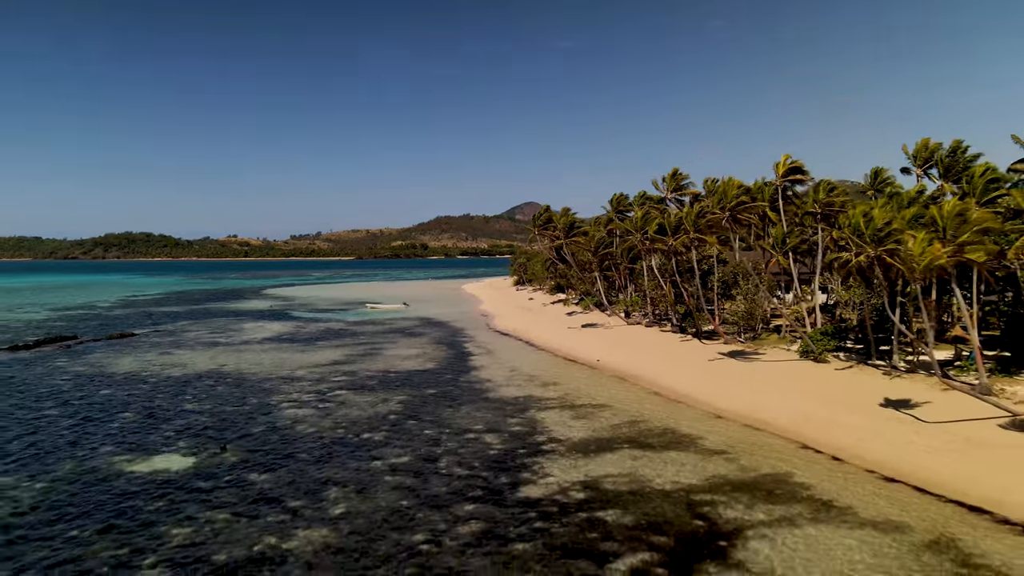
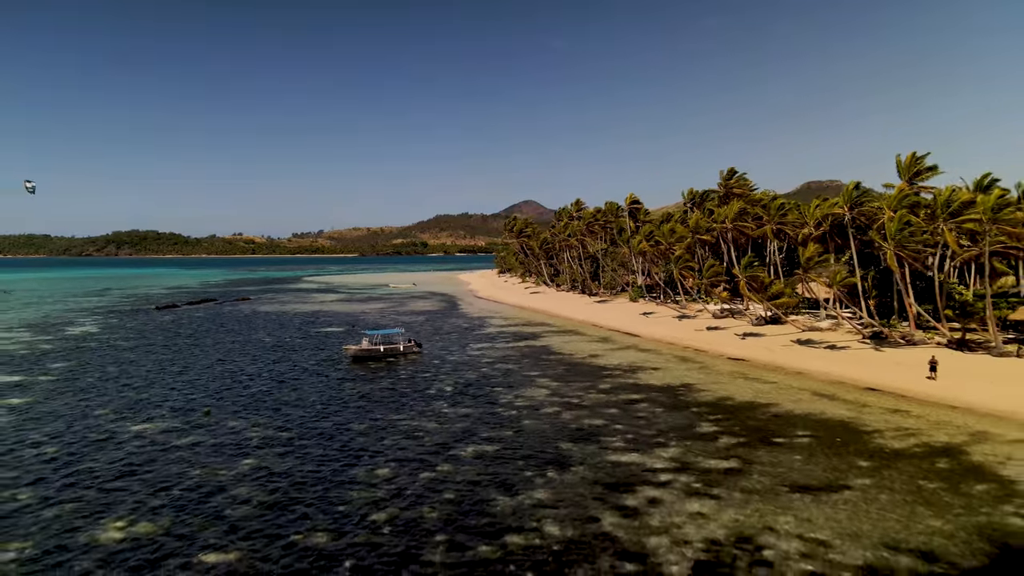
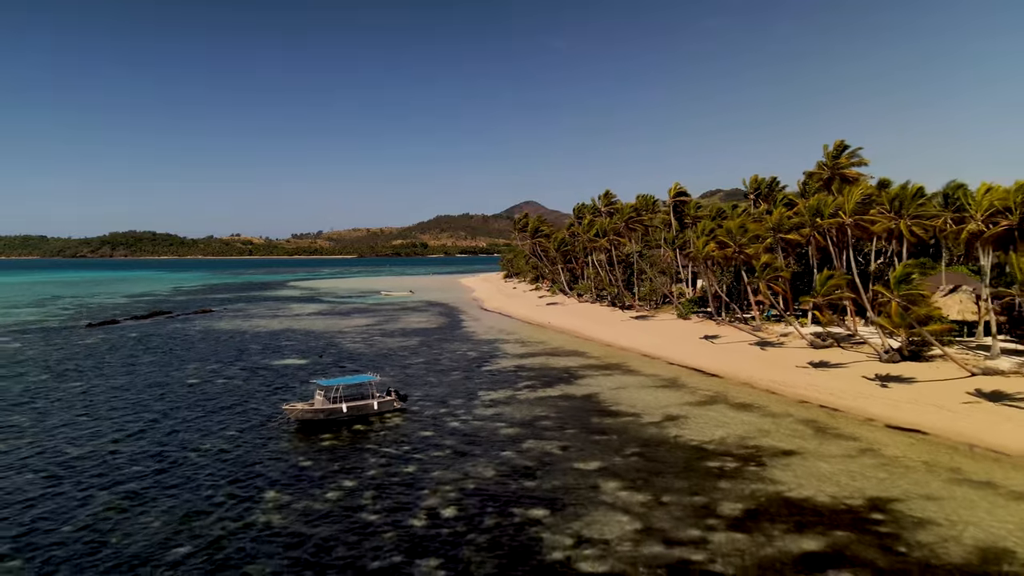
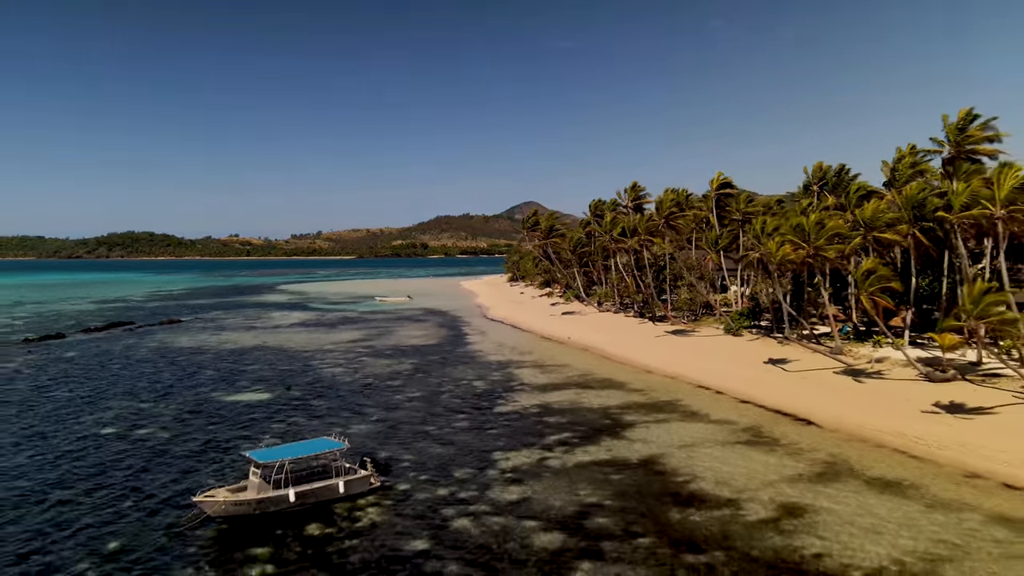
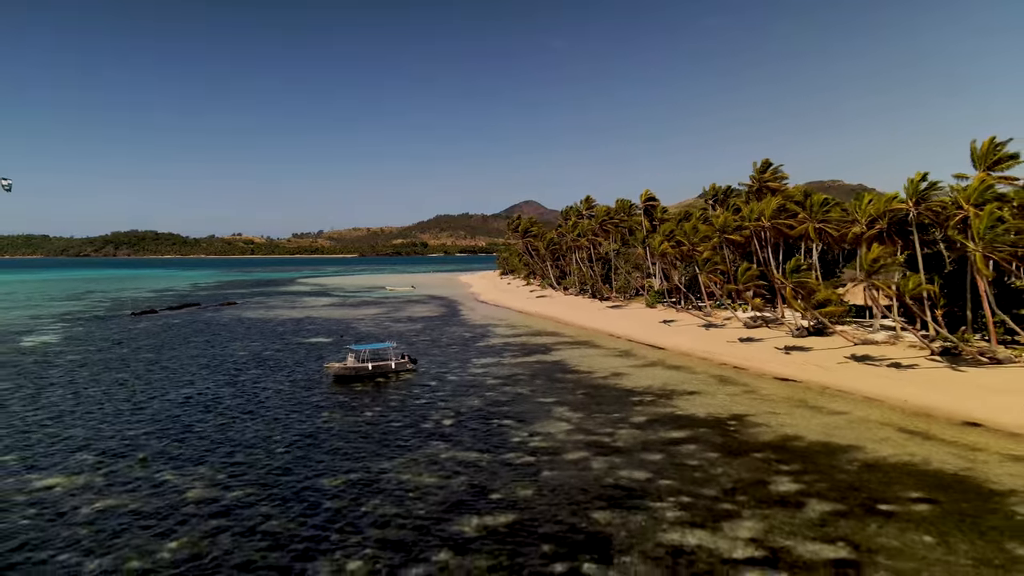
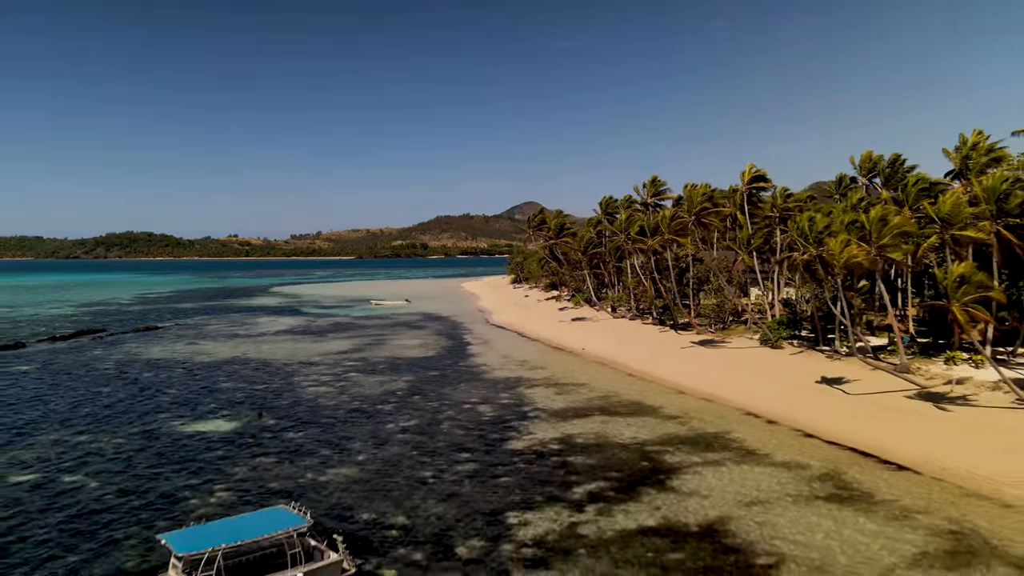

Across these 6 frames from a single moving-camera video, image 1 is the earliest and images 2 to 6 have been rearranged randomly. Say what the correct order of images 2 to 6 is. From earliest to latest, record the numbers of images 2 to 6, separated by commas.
6, 4, 3, 5, 2
